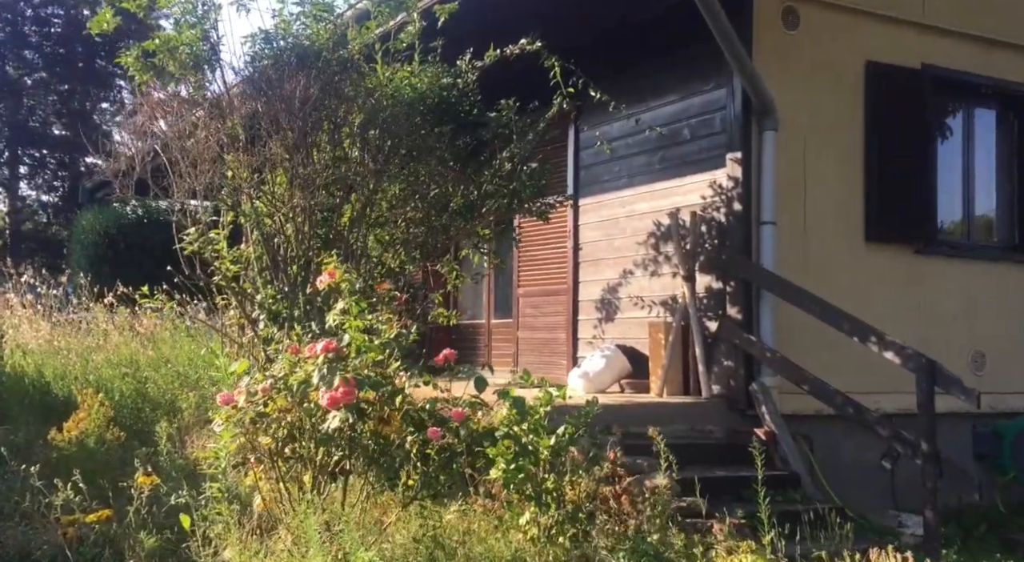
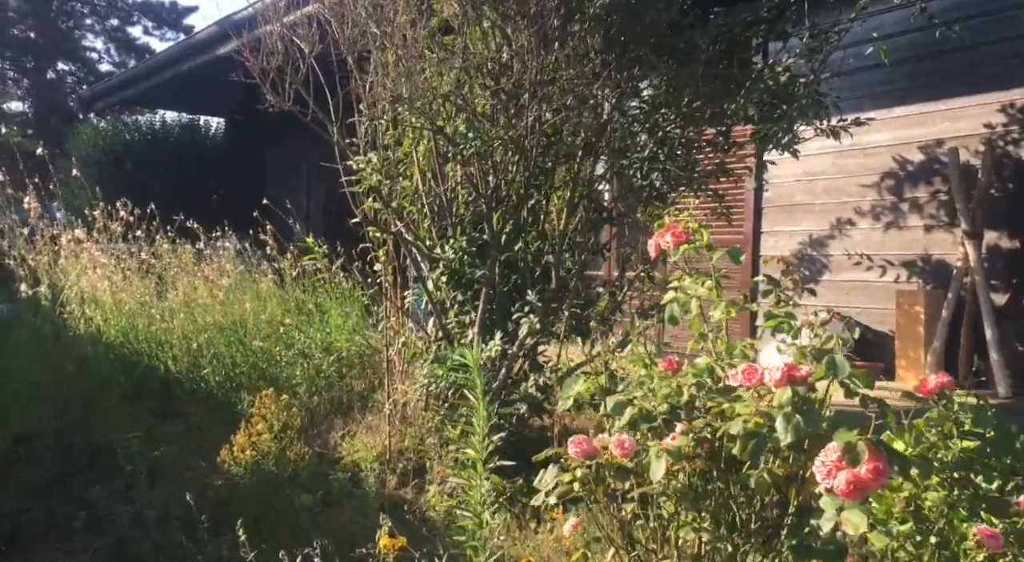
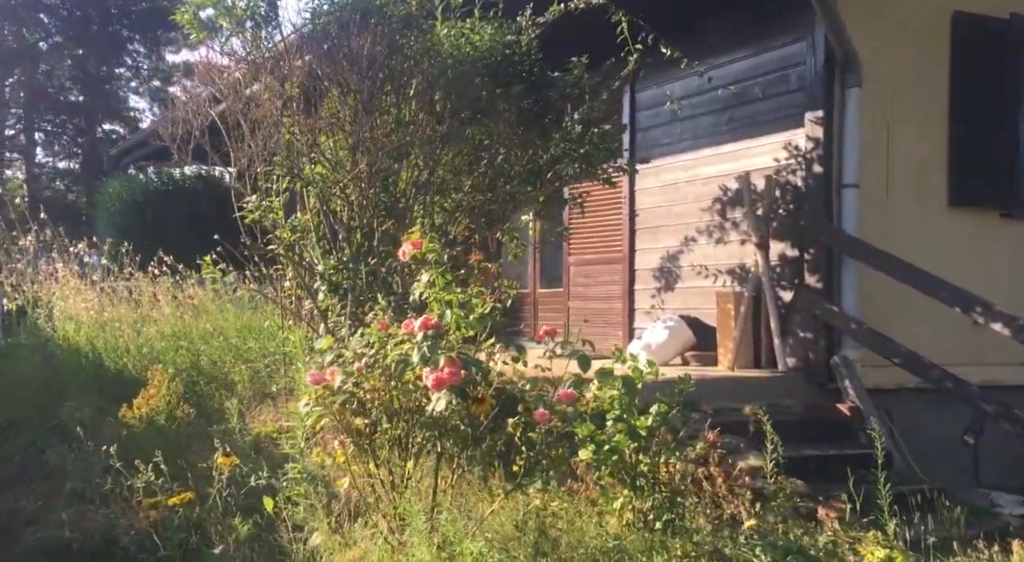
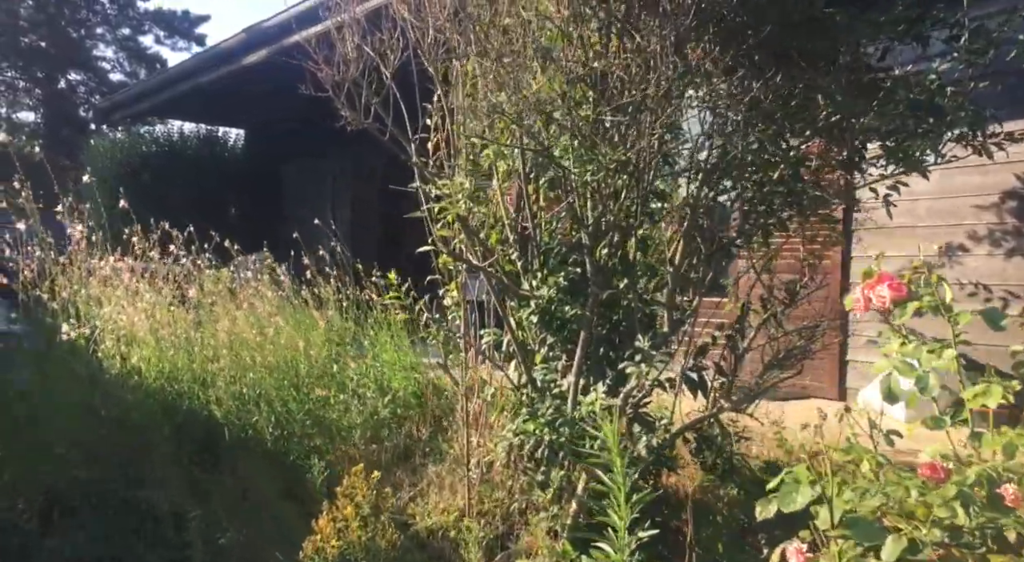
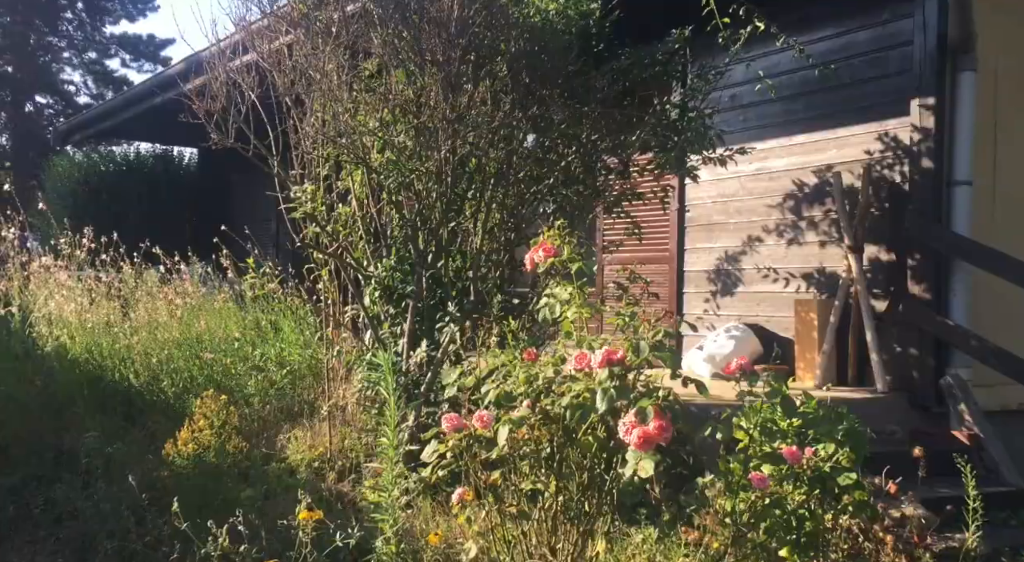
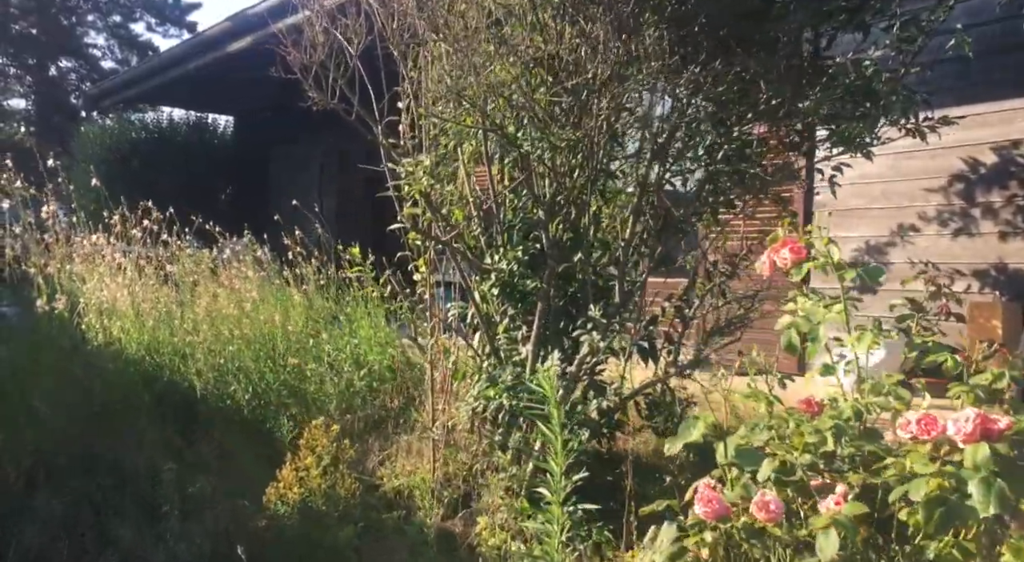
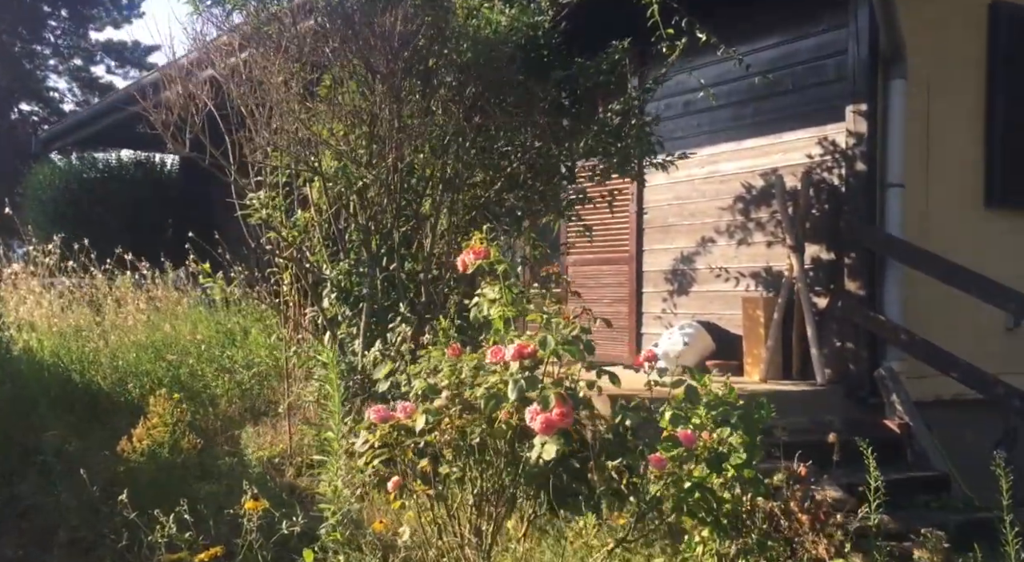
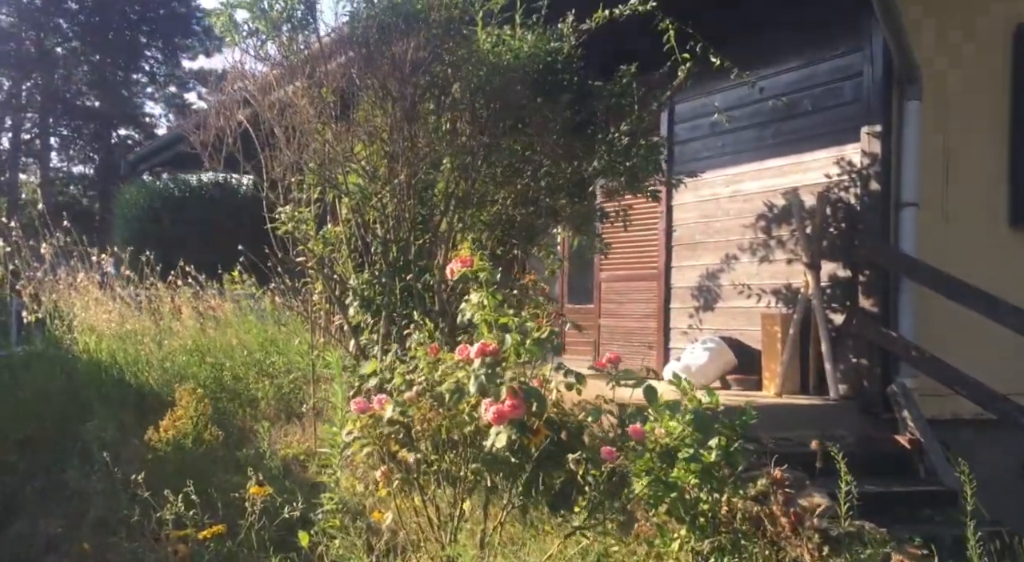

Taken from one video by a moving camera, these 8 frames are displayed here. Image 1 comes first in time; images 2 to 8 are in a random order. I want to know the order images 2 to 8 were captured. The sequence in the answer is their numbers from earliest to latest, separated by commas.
3, 8, 7, 5, 2, 6, 4
